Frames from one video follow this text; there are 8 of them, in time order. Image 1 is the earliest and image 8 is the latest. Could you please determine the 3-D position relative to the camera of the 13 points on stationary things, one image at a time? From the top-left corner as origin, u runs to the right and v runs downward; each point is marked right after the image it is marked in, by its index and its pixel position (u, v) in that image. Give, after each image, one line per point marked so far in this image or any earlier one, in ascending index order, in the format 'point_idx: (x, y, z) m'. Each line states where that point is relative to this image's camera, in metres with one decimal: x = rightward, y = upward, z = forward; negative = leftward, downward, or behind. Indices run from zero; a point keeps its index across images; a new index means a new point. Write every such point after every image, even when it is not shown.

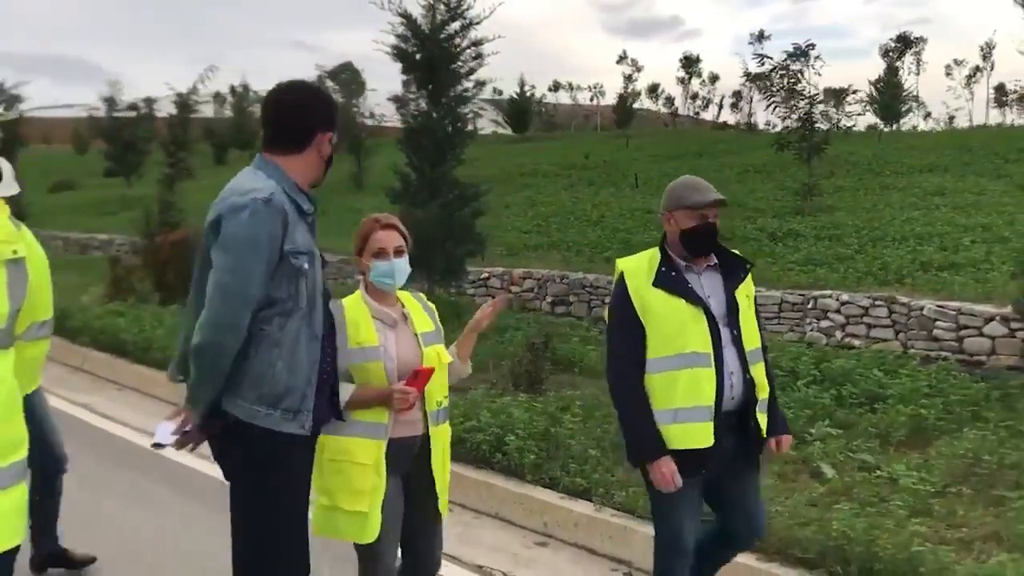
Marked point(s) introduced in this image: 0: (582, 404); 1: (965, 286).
0: (+0.5, -0.9, +7.2) m
1: (+5.4, 0.0, +11.1) m
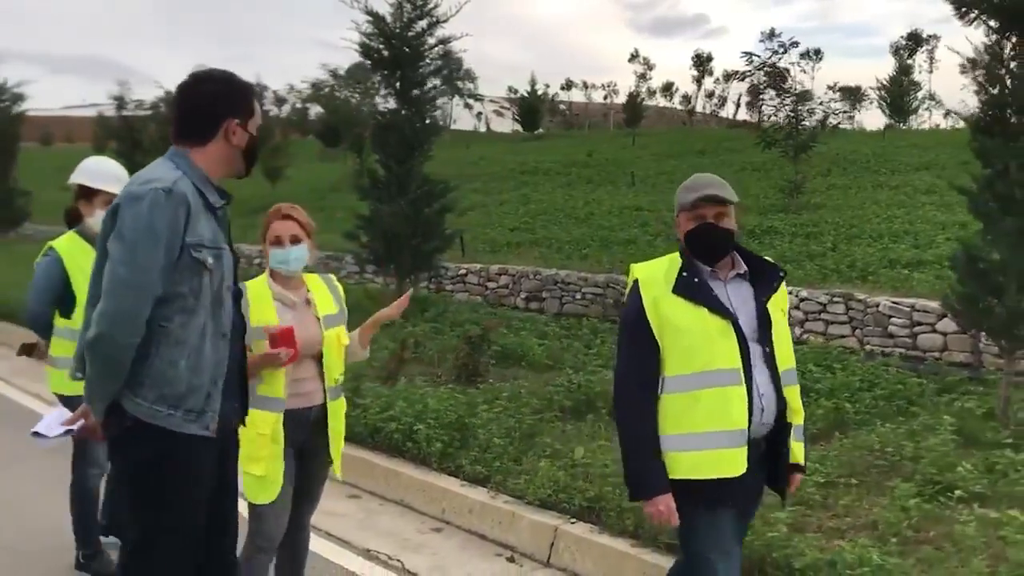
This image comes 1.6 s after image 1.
0: (0.0, -0.8, +7.3) m
1: (+4.9, 0.0, +11.1) m
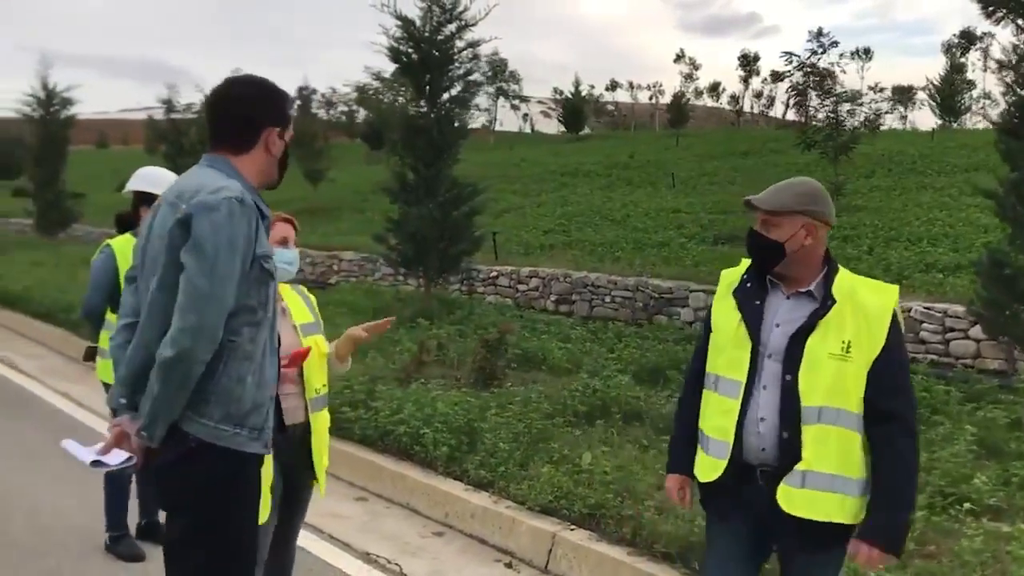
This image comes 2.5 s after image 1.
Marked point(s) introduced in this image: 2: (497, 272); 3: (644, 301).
0: (+0.1, -0.9, +7.3) m
1: (+5.2, 0.0, +10.8) m
2: (-0.2, +0.3, +14.8) m
3: (+1.8, -0.2, +12.8) m
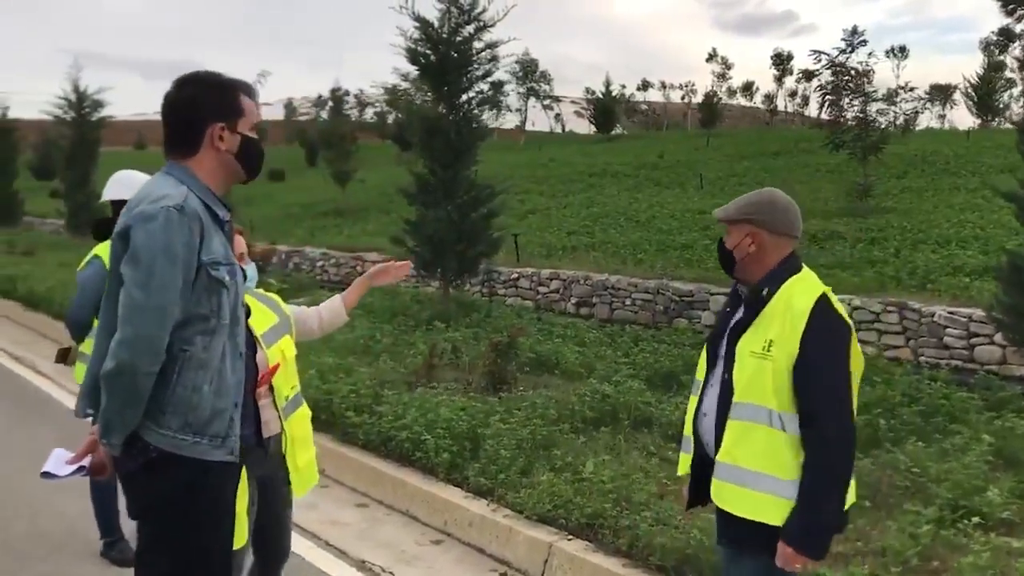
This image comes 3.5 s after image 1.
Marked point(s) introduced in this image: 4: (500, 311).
0: (+0.1, -0.9, +7.3) m
1: (+5.4, -0.1, +10.6) m
2: (+0.1, +0.2, +14.8) m
3: (+2.1, -0.2, +12.6) m
4: (-0.2, -0.3, +12.5) m
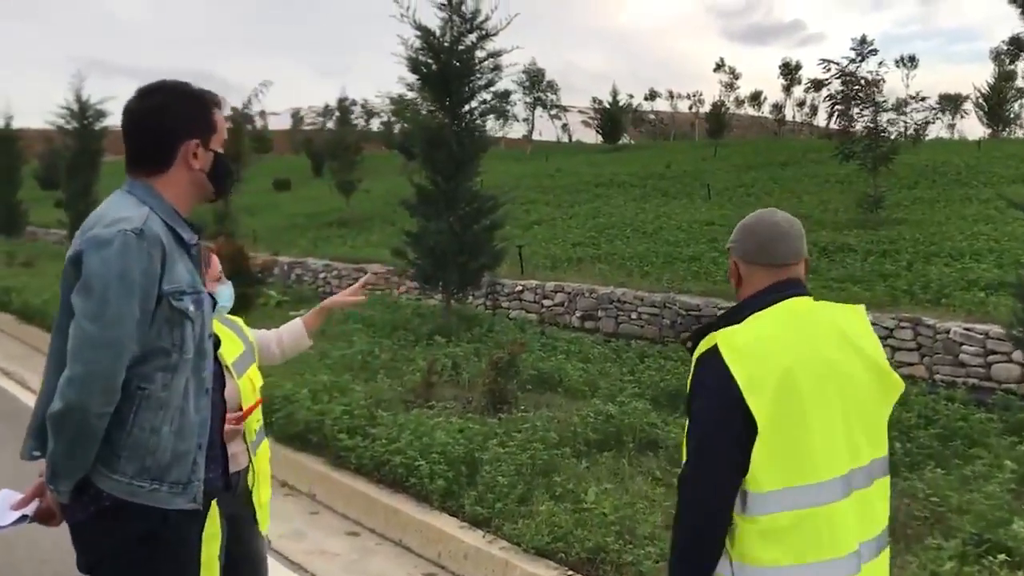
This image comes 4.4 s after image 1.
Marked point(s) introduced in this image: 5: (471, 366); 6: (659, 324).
0: (+0.1, -1.0, +7.0) m
1: (+5.4, -0.2, +10.3) m
2: (+0.2, 0.0, +14.5) m
3: (+2.1, -0.4, +12.4) m
4: (-0.1, -0.5, +12.2) m
5: (-0.4, -0.8, +9.1) m
6: (+2.0, -0.5, +12.5) m
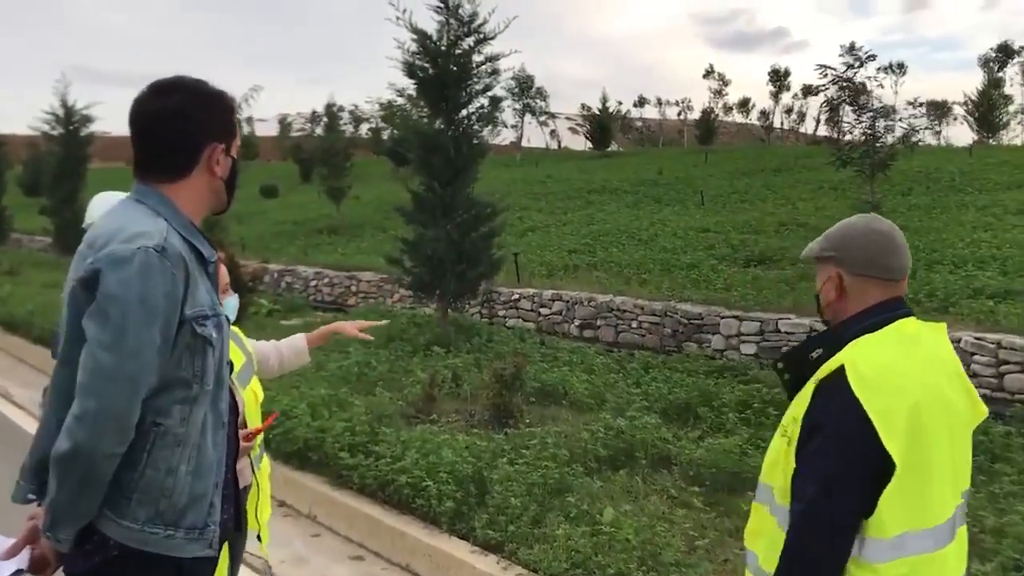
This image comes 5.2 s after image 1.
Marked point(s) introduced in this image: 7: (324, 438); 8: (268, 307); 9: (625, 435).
0: (+0.2, -1.1, +6.7) m
1: (+5.4, -0.3, +10.1) m
2: (+0.1, -0.1, +14.3) m
3: (+2.1, -0.5, +12.1) m
4: (-0.1, -0.6, +11.9) m
5: (-0.4, -0.9, +8.8) m
6: (+1.9, -0.6, +12.2) m
7: (-1.3, -1.1, +6.7) m
8: (-4.1, -0.3, +15.6) m
9: (+0.8, -1.1, +7.0) m
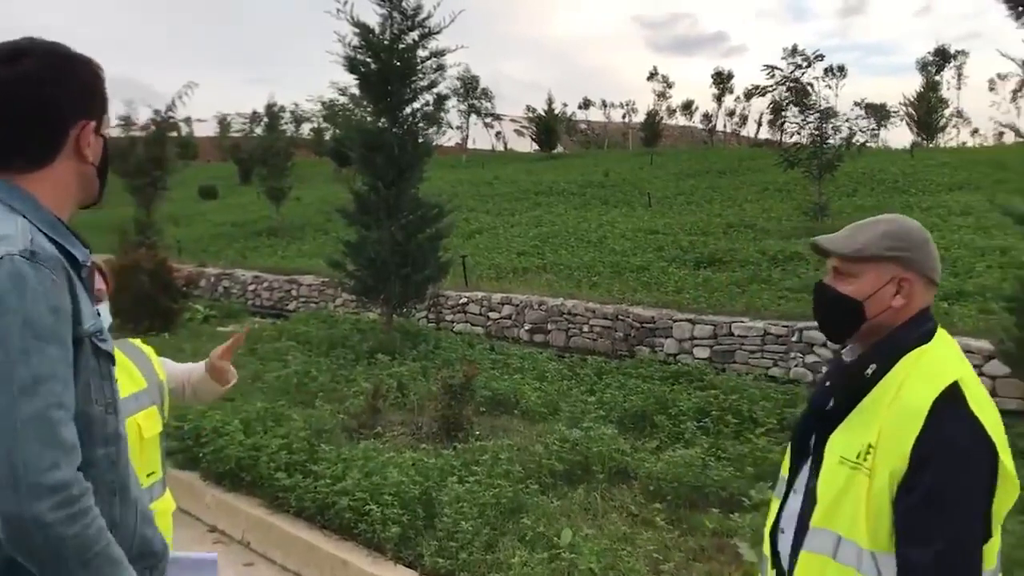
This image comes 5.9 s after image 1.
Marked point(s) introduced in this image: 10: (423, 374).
0: (-0.2, -1.1, +6.3) m
1: (+4.9, -0.3, +10.0) m
2: (-0.7, -0.2, +13.8) m
3: (+1.4, -0.5, +11.8) m
4: (-0.8, -0.6, +11.5) m
5: (-0.8, -0.9, +8.4) m
6: (+1.3, -0.6, +11.9) m
7: (-1.7, -1.1, +6.2) m
8: (-4.9, -0.4, +14.9) m
9: (+0.5, -1.1, +6.6) m
10: (-0.9, -0.8, +9.2) m
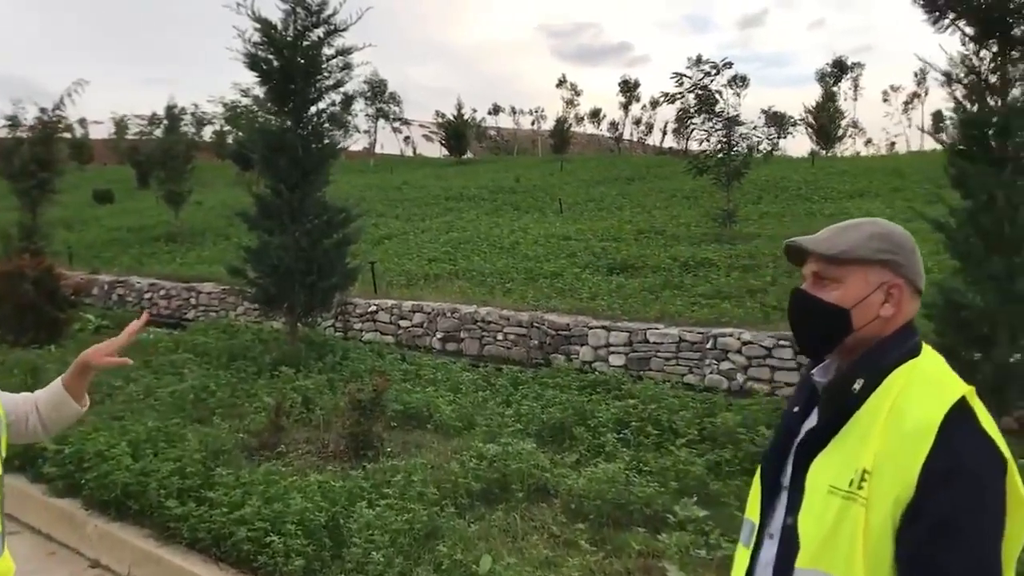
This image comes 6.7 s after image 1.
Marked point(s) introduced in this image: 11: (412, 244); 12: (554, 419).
0: (-0.7, -1.2, +5.9) m
1: (+3.9, -0.4, +10.1) m
2: (-1.9, -0.3, +13.4) m
3: (+0.3, -0.6, +11.6) m
4: (-1.8, -0.7, +11.0) m
5: (-1.6, -1.0, +7.9) m
6: (+0.2, -0.7, +11.7) m
7: (-2.2, -1.2, +5.7) m
8: (-6.3, -0.5, +14.0) m
9: (-0.1, -1.2, +6.3) m
10: (-1.7, -0.9, +8.7) m
11: (-2.1, +0.9, +19.8) m
12: (+0.3, -1.1, +7.5) m
